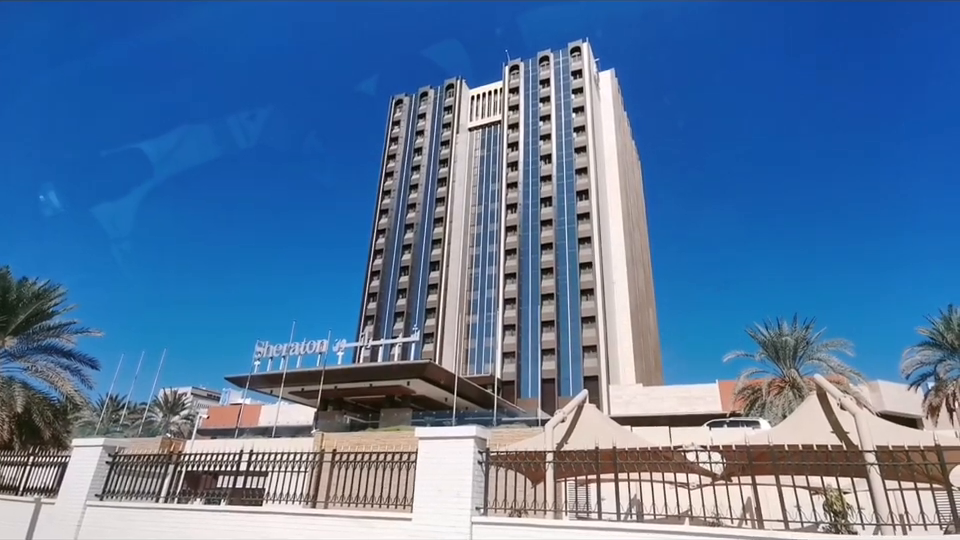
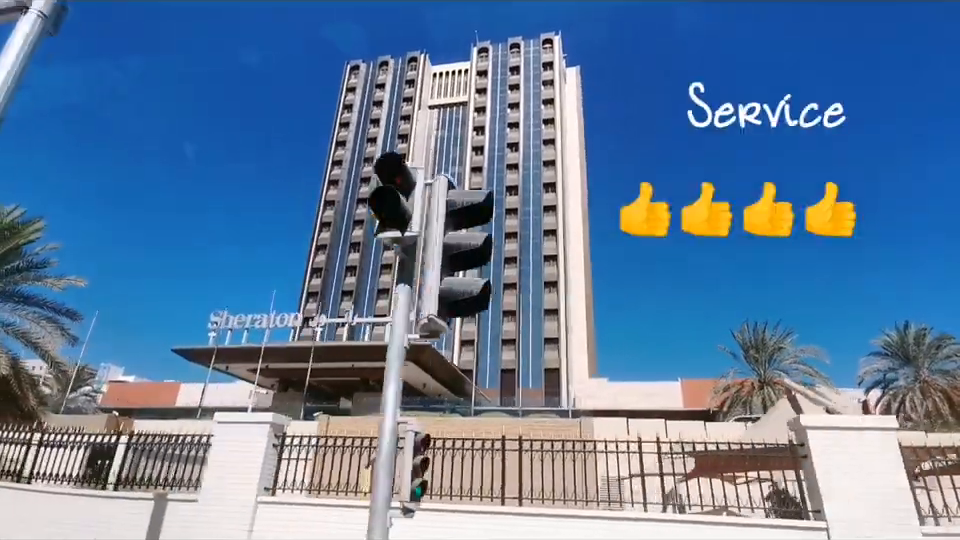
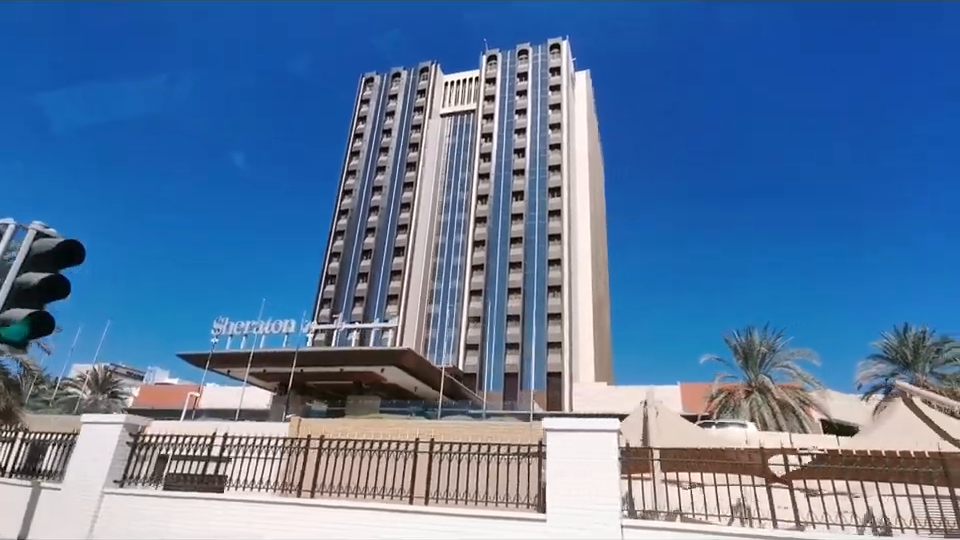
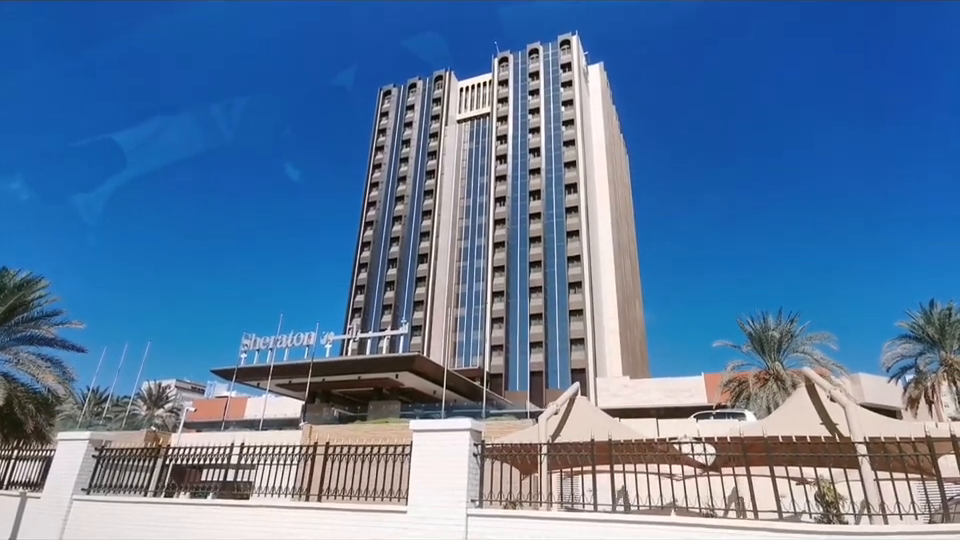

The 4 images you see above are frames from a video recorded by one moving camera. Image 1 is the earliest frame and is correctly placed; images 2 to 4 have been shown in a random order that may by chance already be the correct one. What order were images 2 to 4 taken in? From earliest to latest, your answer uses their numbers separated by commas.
4, 3, 2
